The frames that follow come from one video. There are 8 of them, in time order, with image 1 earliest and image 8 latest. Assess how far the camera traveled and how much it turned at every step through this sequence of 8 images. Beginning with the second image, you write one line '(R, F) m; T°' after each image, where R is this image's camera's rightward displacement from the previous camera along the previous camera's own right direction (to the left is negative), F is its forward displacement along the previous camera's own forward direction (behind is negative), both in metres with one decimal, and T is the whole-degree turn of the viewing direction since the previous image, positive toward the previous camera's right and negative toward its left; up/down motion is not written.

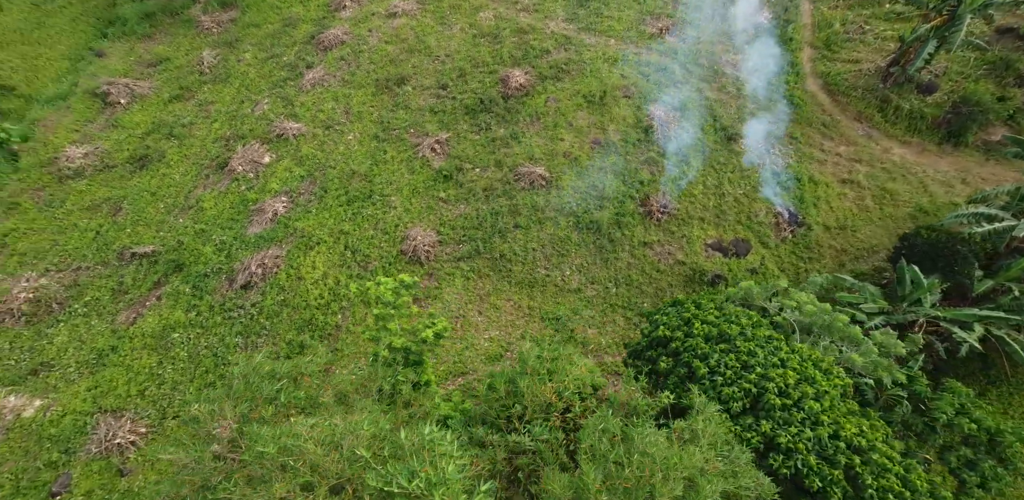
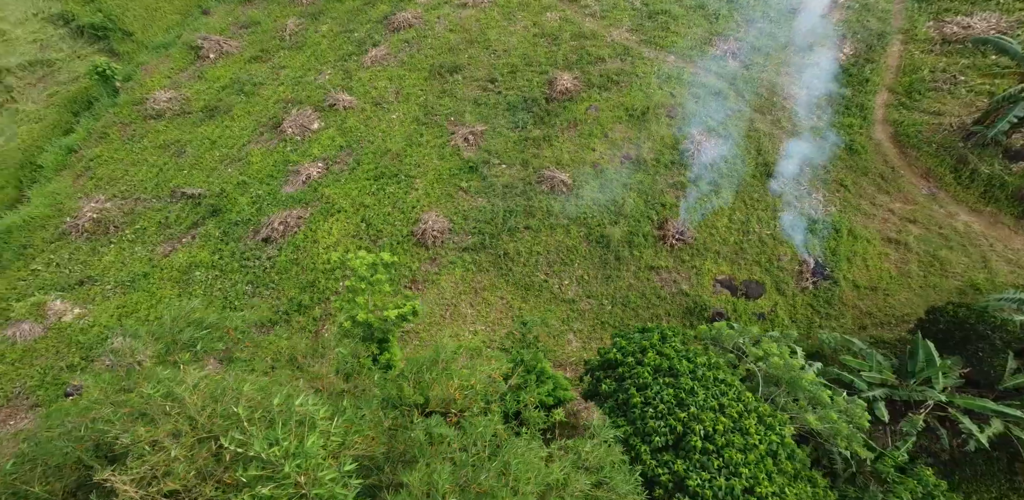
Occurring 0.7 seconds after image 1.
(+1.0, 0.0) m; -8°
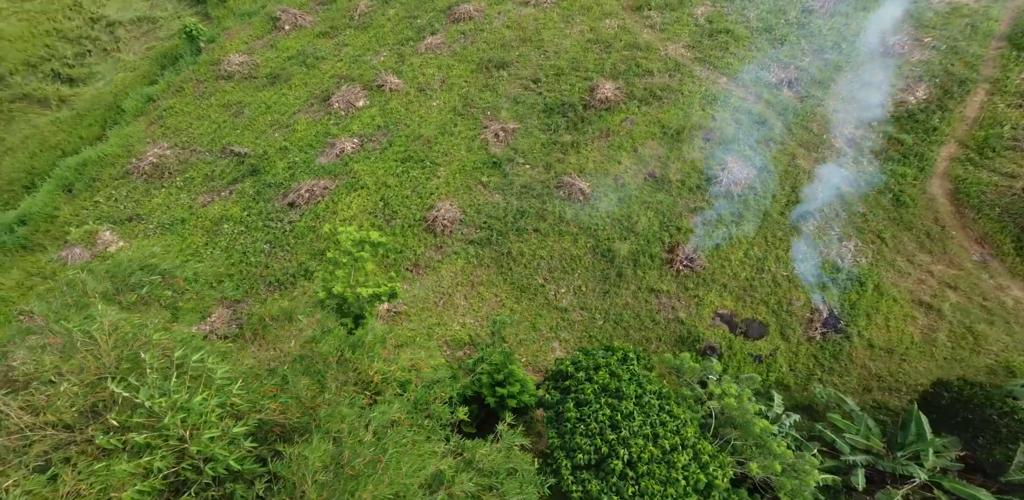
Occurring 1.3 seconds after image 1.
(+0.9, 0.0) m; -7°
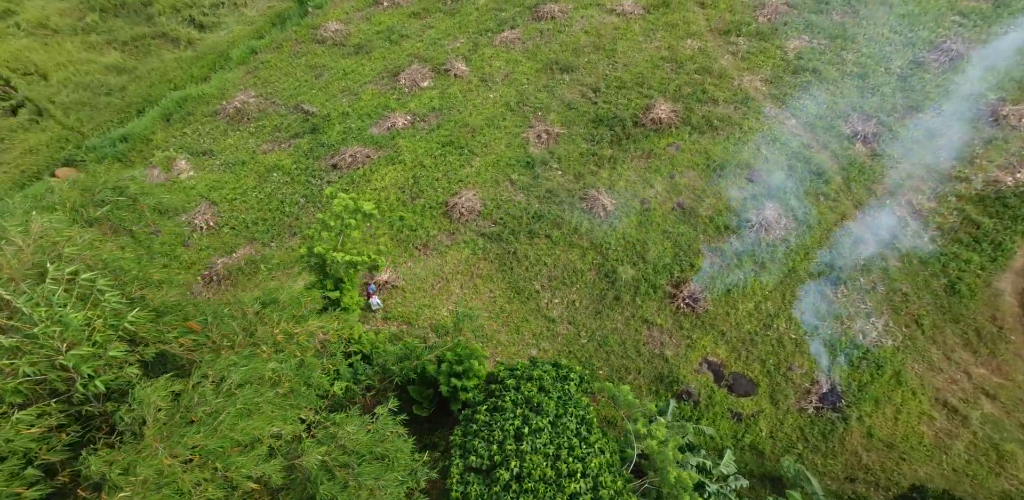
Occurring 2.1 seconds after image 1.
(+1.2, +0.1) m; -9°
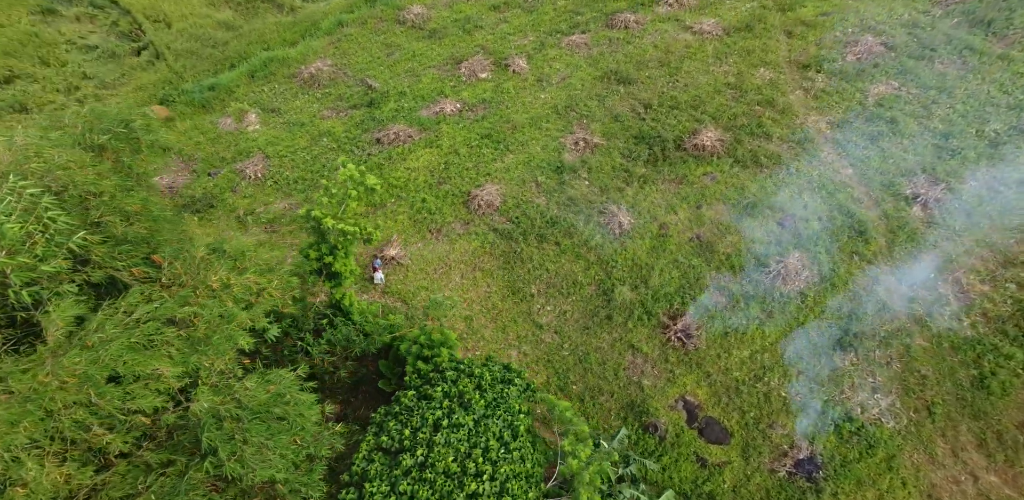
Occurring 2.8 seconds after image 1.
(+1.0, 0.0) m; -8°
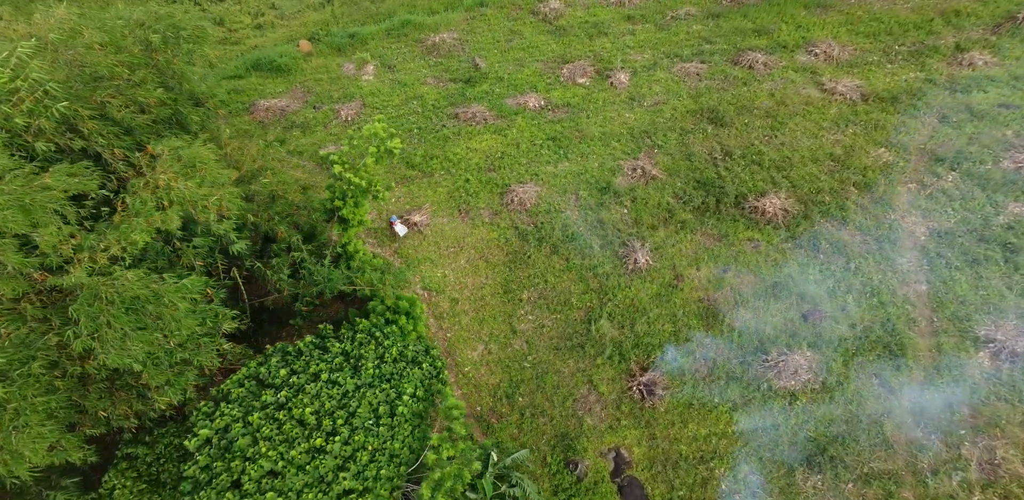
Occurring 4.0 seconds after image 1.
(+1.7, +0.1) m; -13°
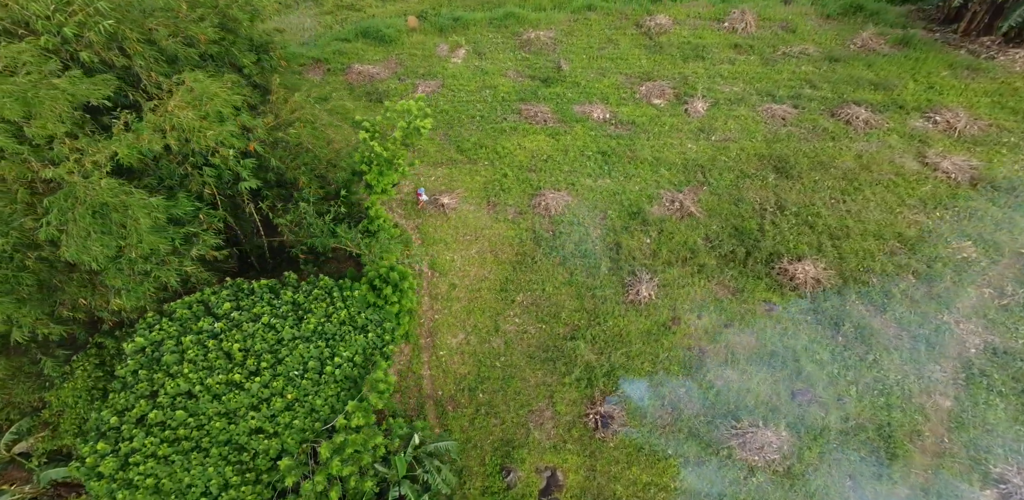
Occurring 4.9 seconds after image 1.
(+1.3, 0.0) m; -10°
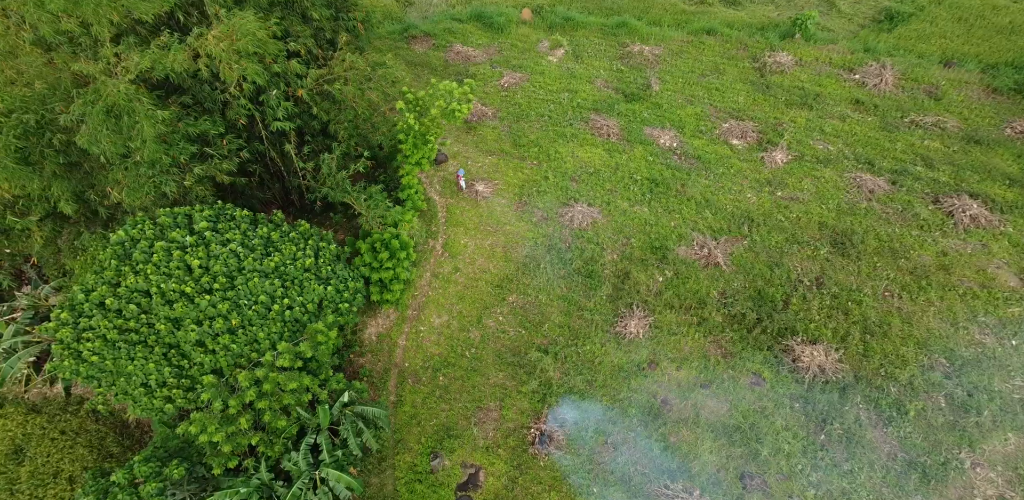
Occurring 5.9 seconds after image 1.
(+1.5, +0.1) m; -12°
